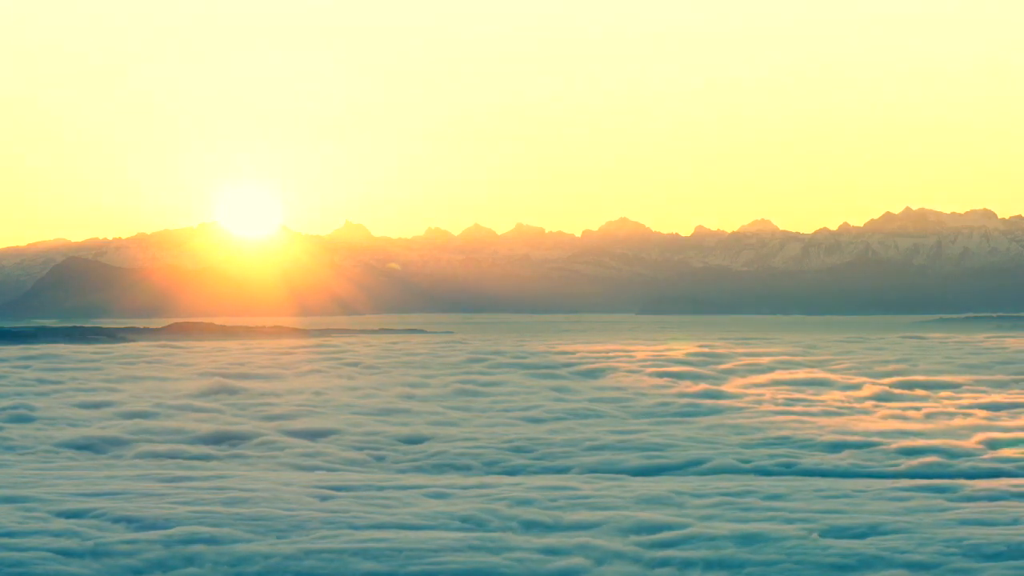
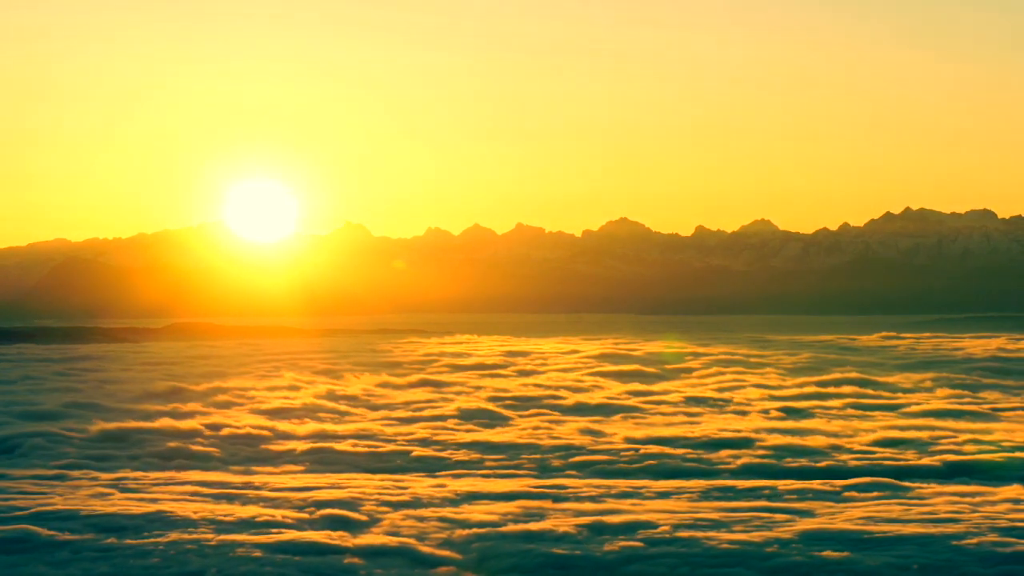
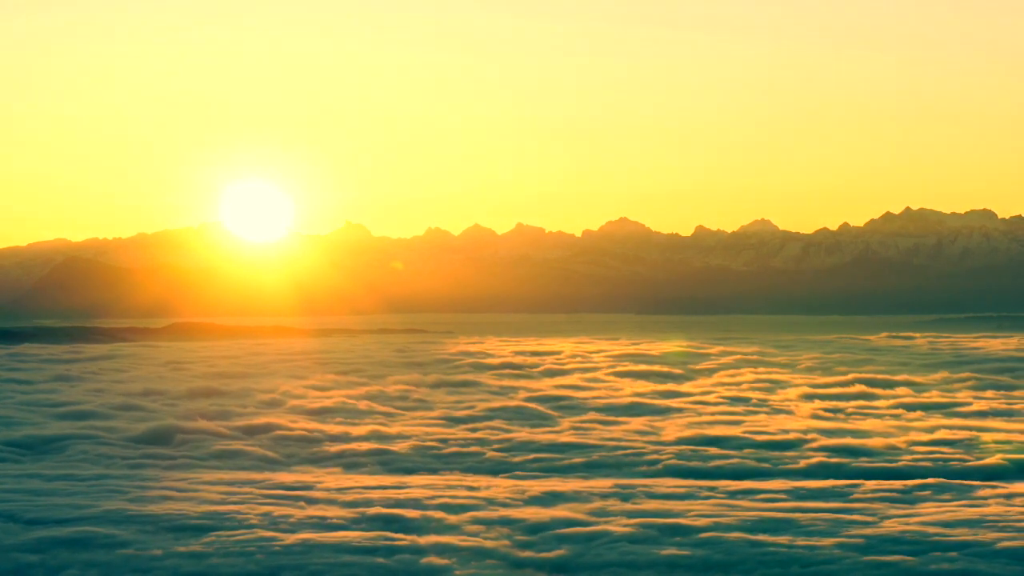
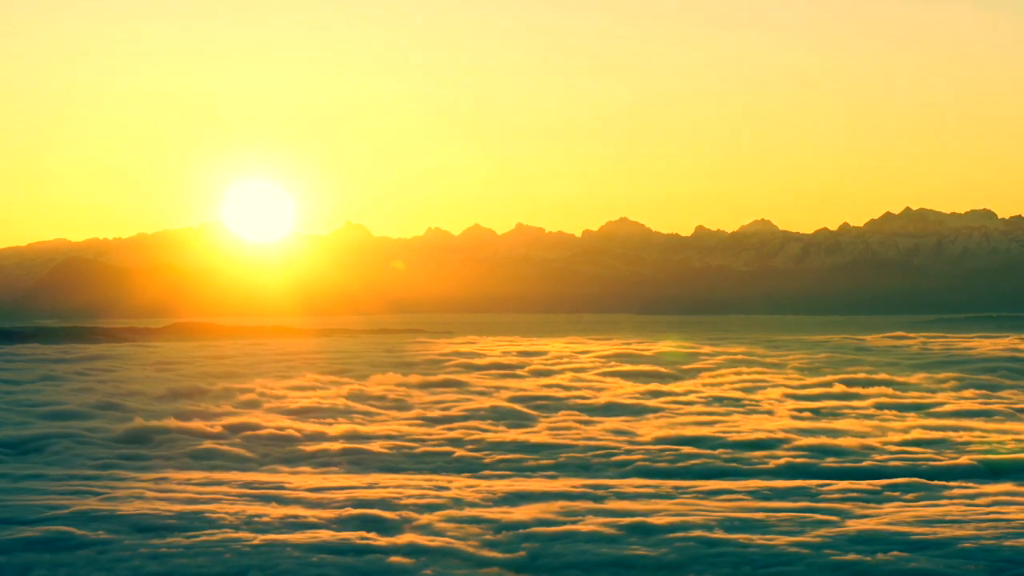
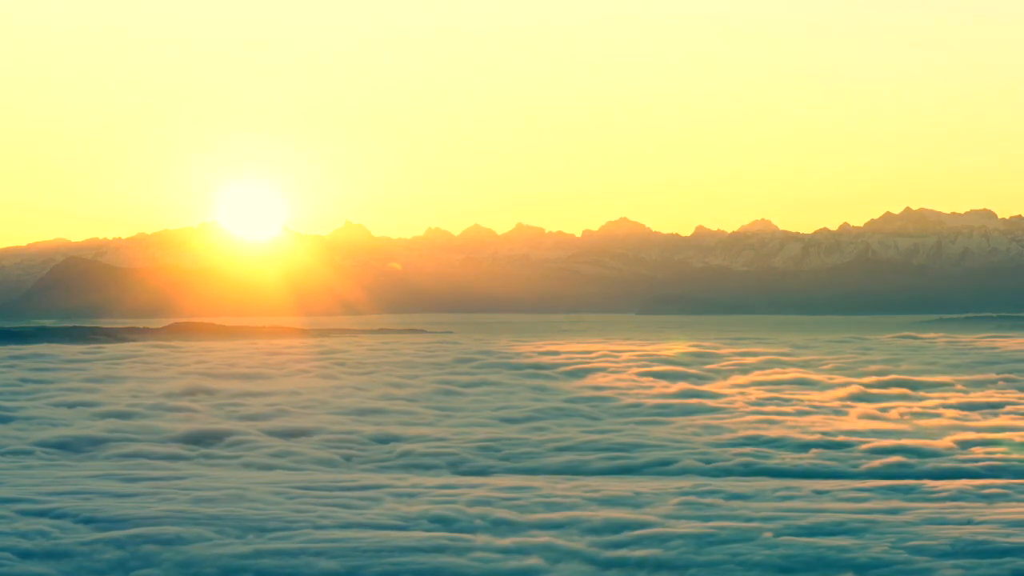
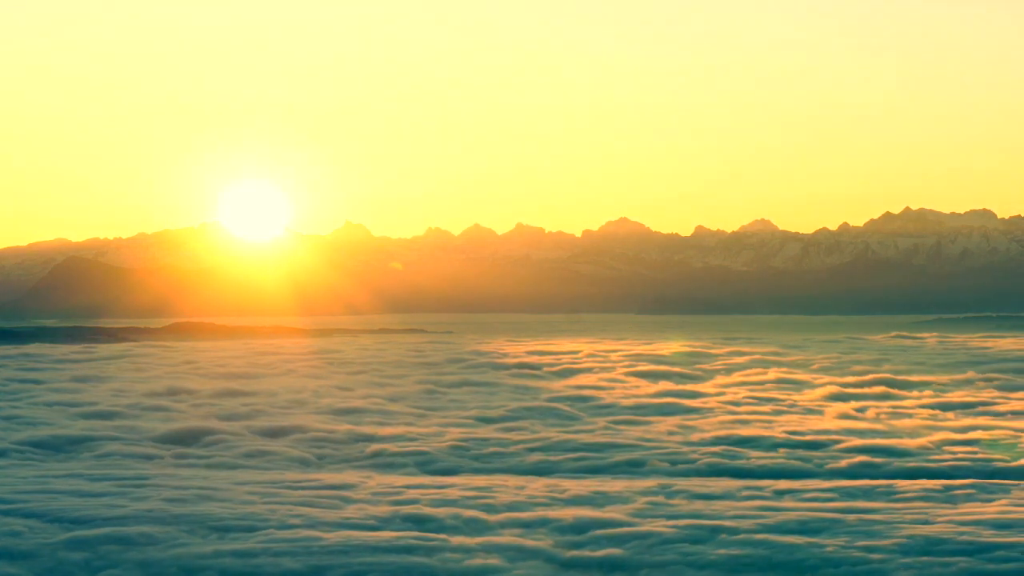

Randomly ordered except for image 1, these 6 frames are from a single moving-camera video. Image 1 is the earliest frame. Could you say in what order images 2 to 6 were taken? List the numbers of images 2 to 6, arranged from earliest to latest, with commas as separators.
5, 6, 3, 4, 2
